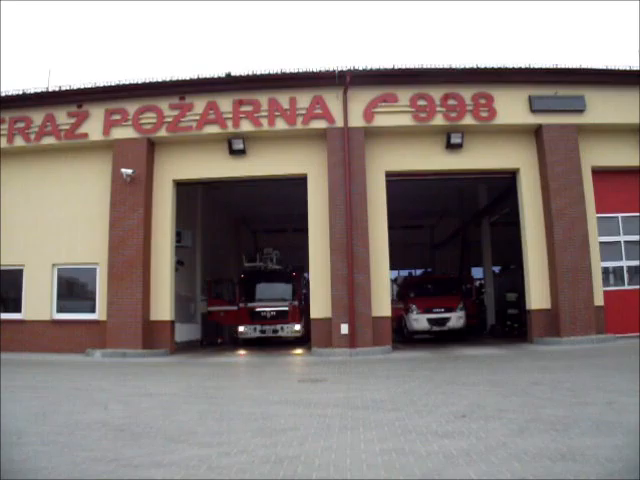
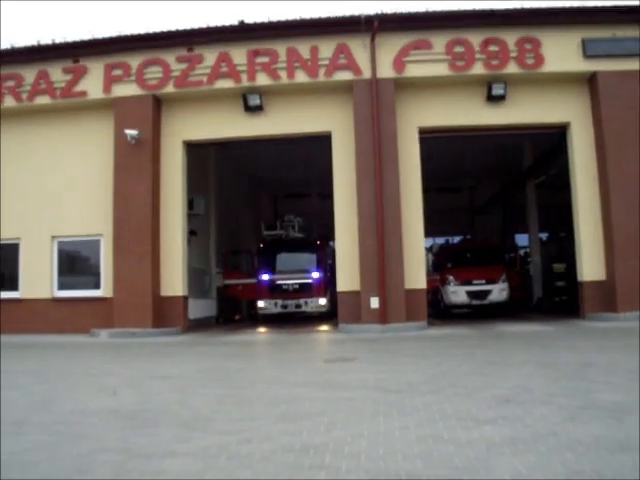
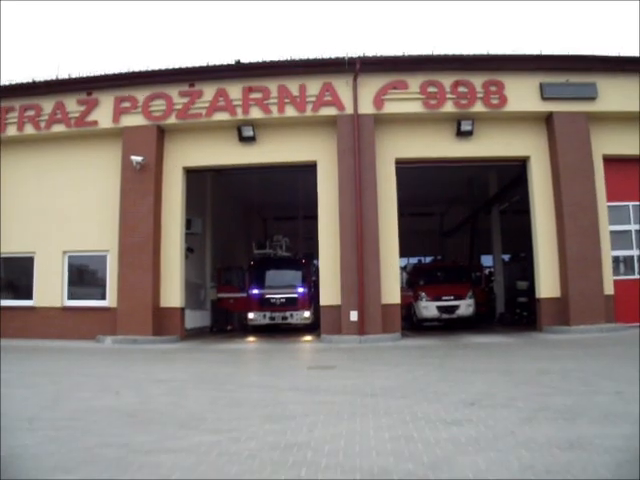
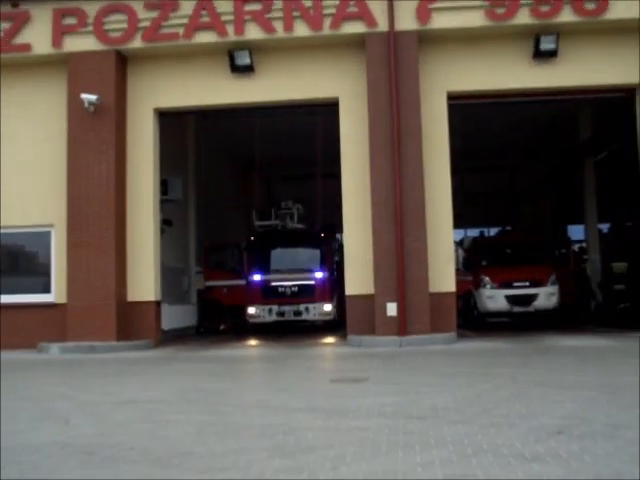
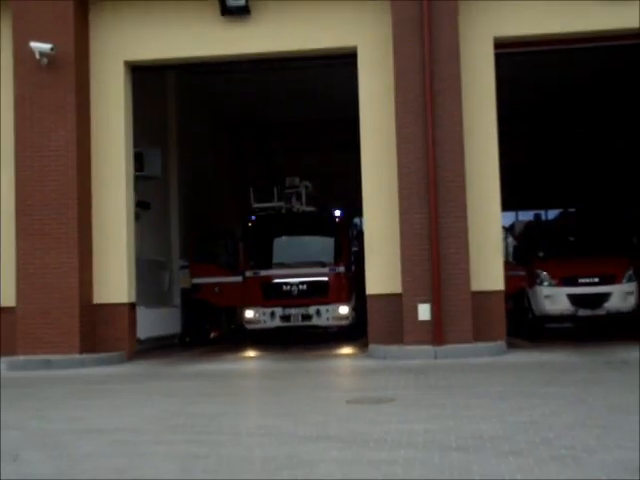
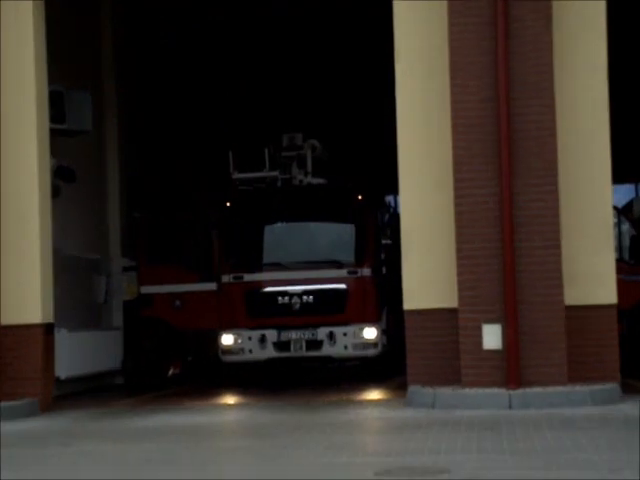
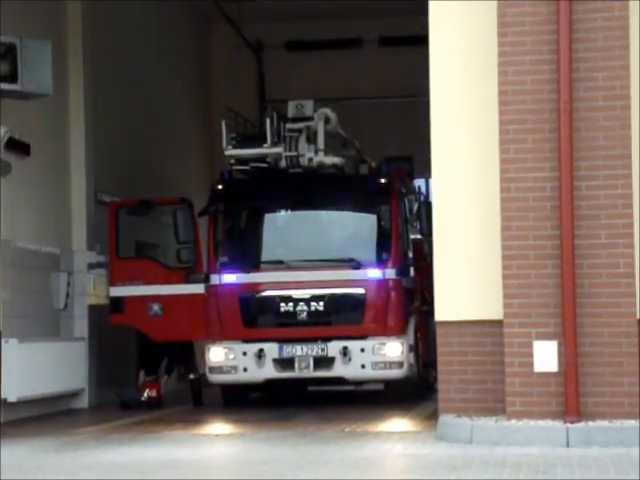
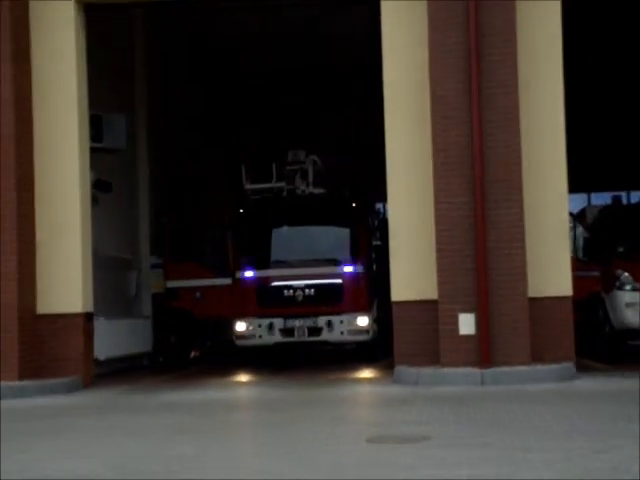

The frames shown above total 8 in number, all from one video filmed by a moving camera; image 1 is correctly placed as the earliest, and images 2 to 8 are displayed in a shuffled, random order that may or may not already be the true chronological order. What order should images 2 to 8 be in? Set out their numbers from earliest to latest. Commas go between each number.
3, 2, 4, 5, 8, 6, 7
